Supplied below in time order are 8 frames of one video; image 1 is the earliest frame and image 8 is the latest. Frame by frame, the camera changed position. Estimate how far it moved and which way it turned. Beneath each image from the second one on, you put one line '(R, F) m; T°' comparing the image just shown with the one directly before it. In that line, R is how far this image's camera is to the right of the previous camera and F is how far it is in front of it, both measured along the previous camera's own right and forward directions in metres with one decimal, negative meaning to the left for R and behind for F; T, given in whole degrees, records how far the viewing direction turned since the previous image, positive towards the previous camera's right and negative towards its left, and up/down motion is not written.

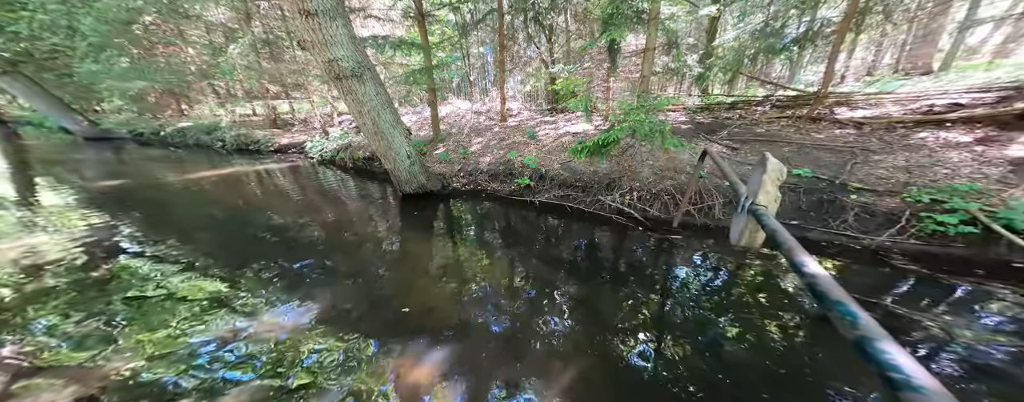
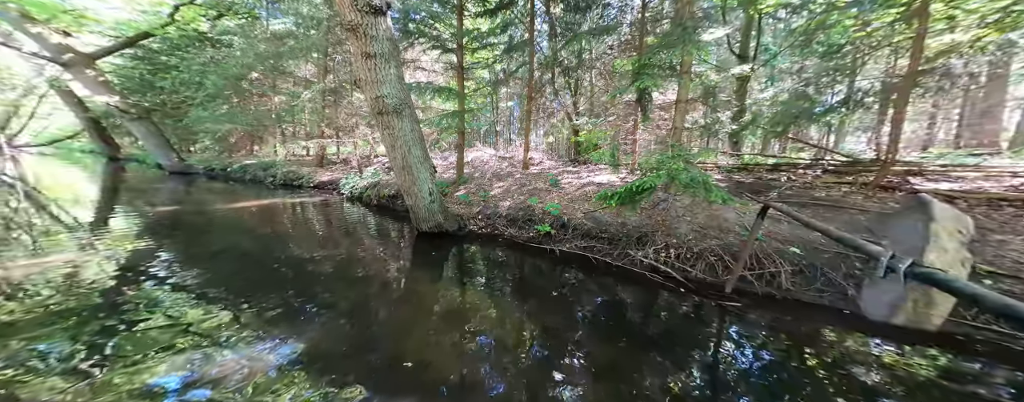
(0.0, +0.1) m; -4°
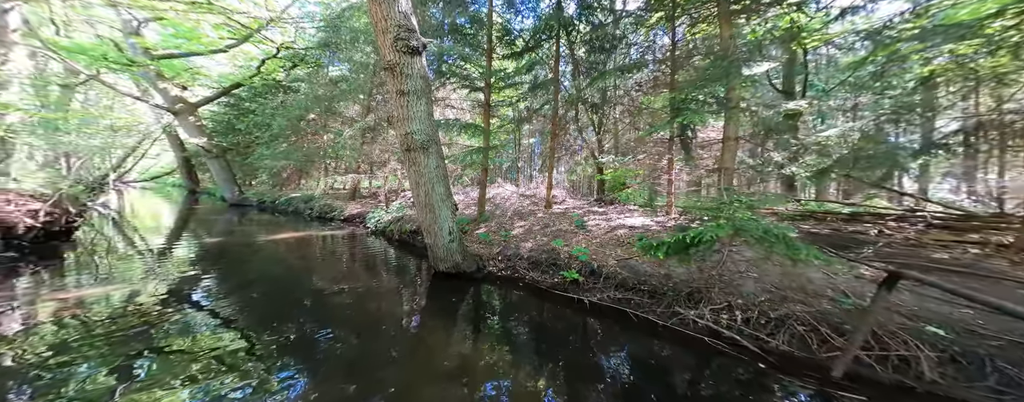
(0.0, +0.1) m; -4°
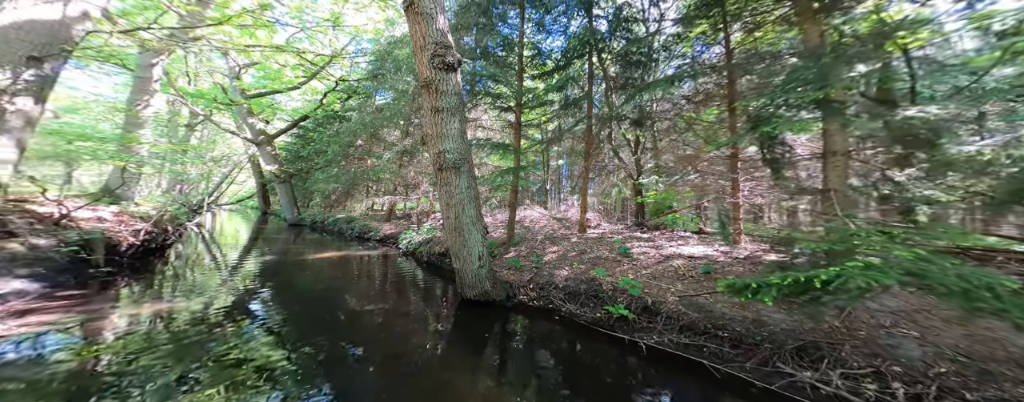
(-0.1, +0.2) m; -5°
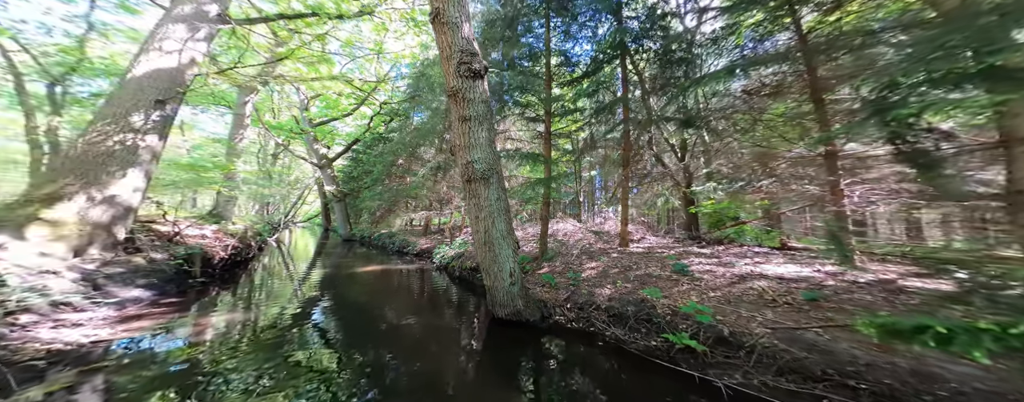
(-0.1, +0.2) m; -6°
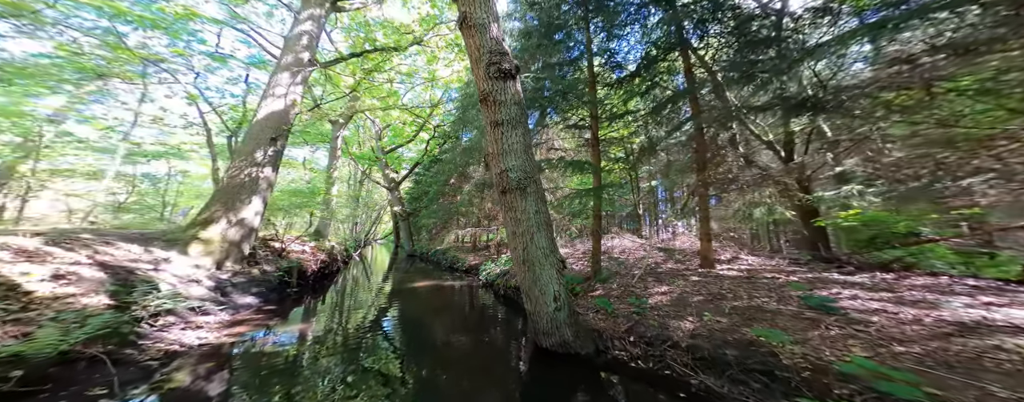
(-0.1, +0.3) m; -9°
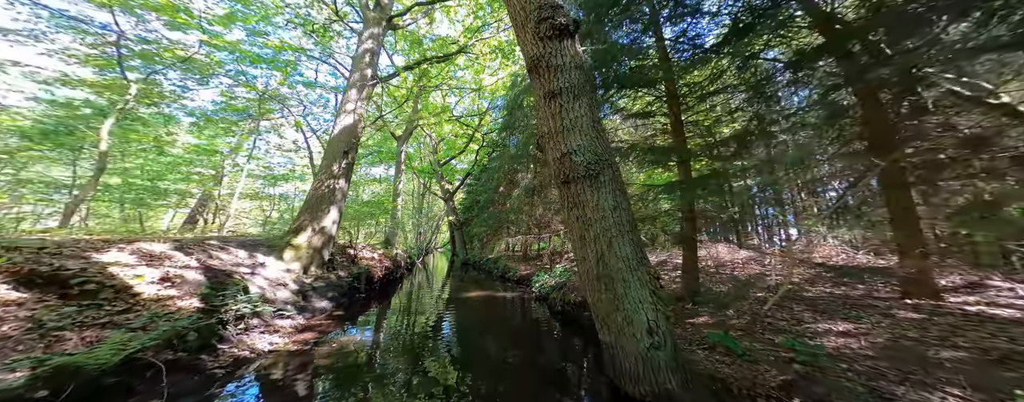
(-0.2, +0.7) m; -10°
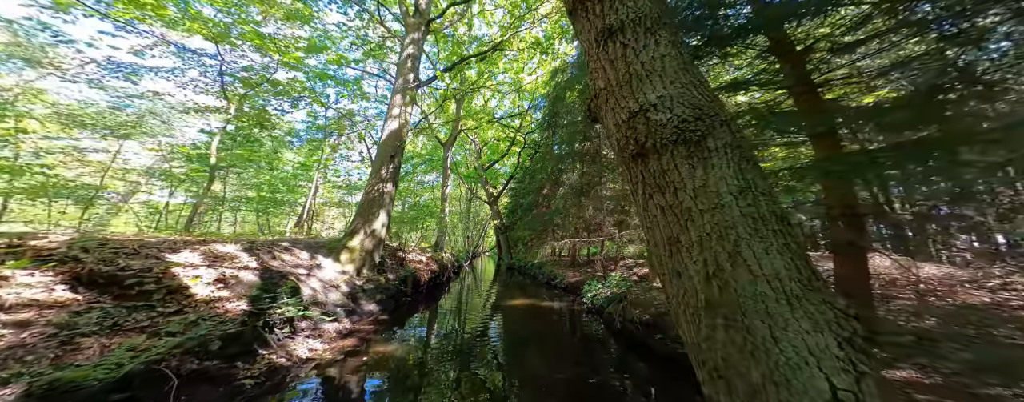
(-0.1, +0.6) m; -9°
